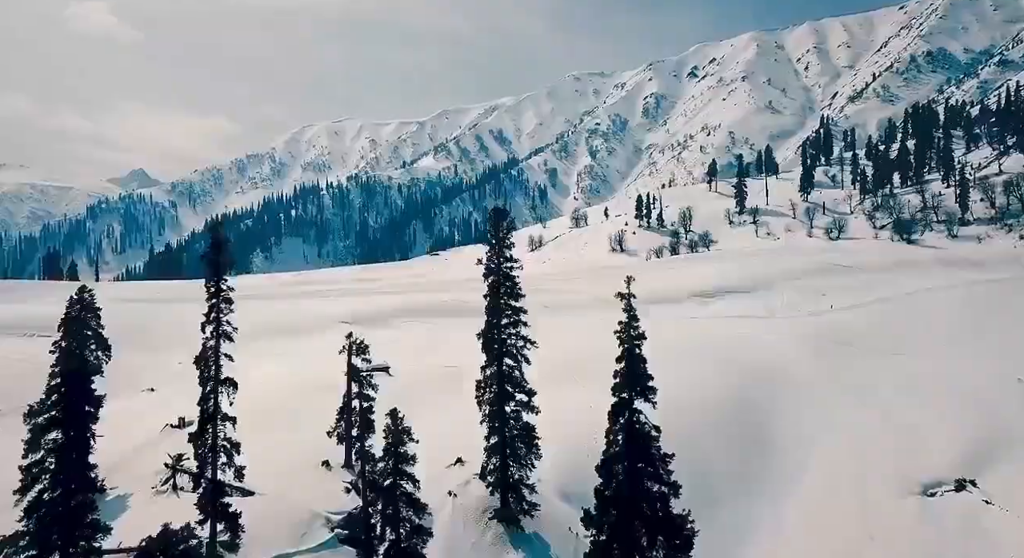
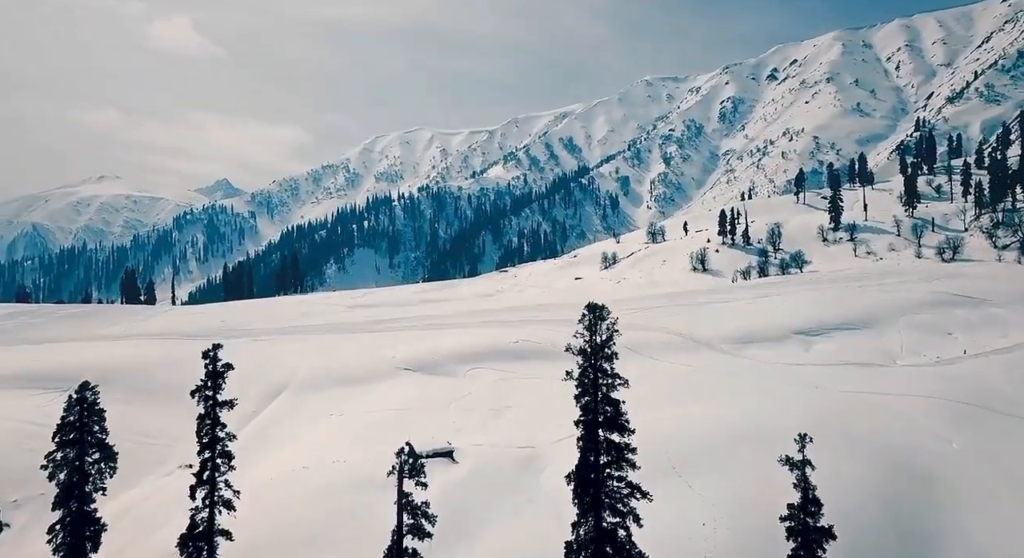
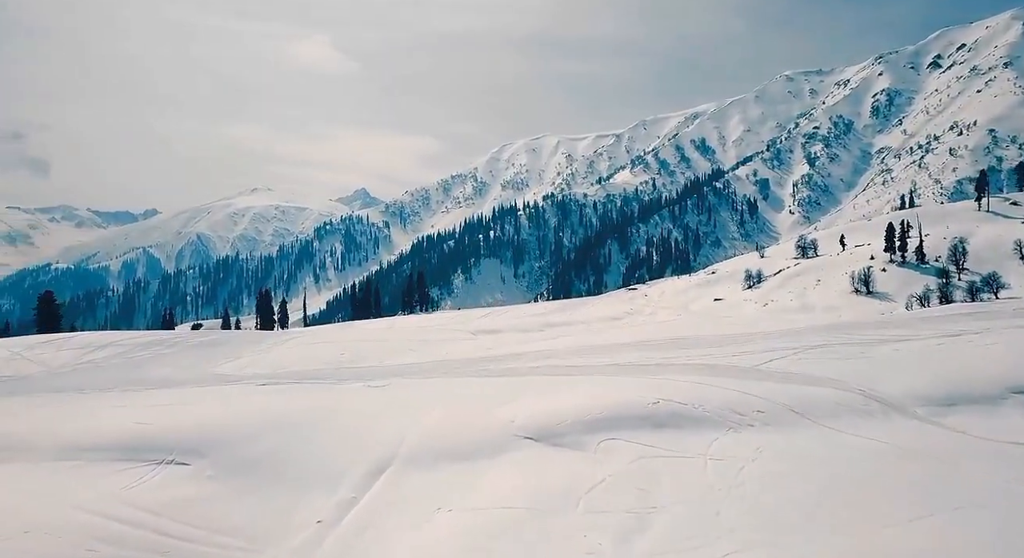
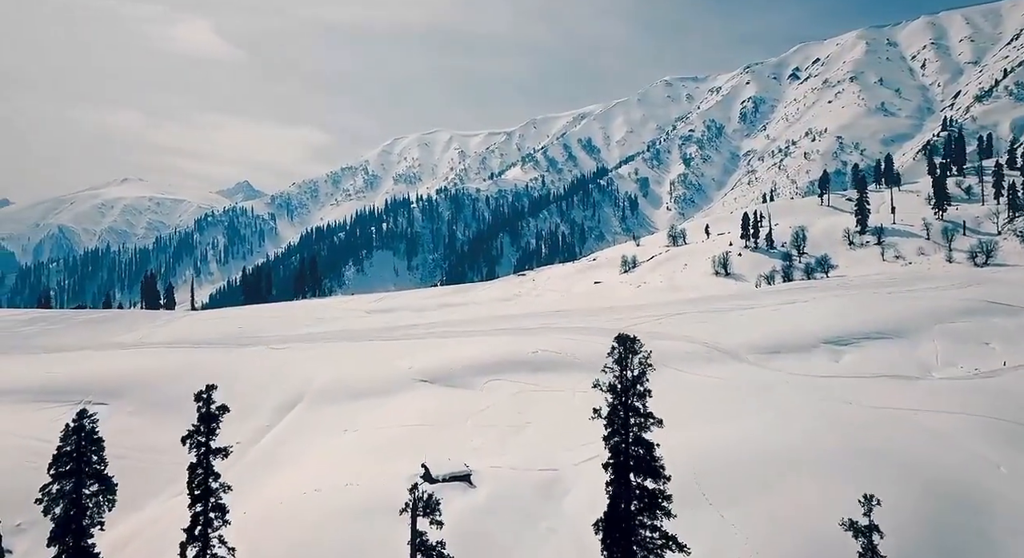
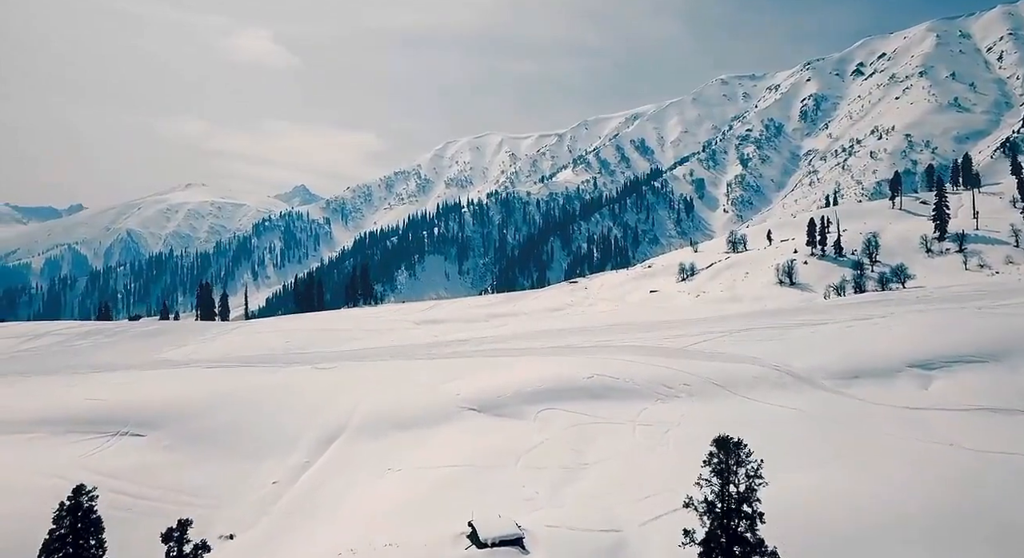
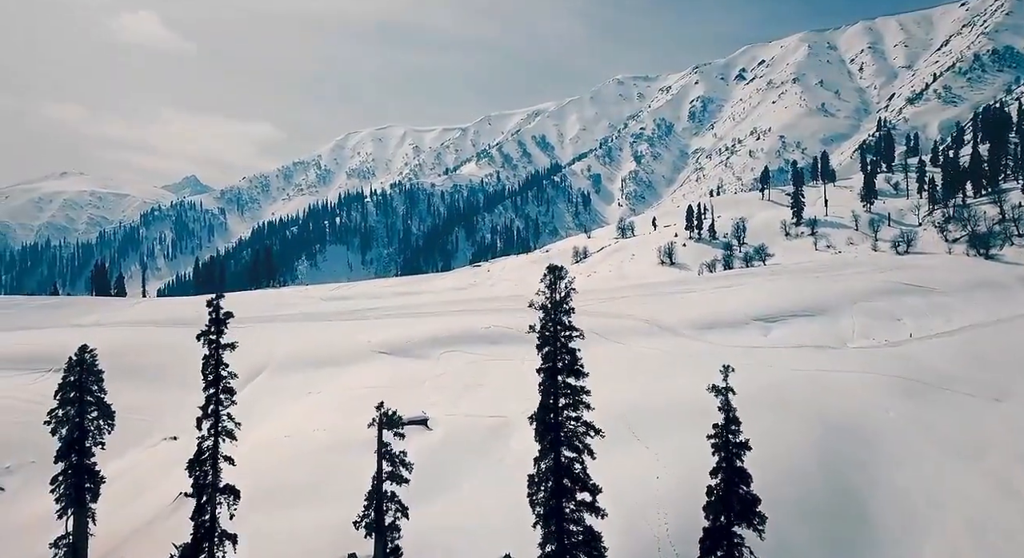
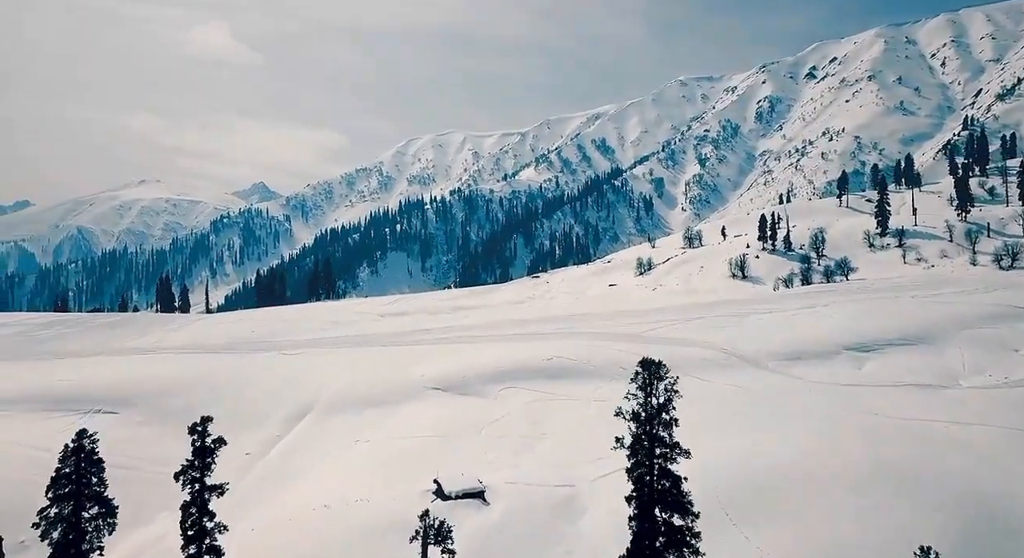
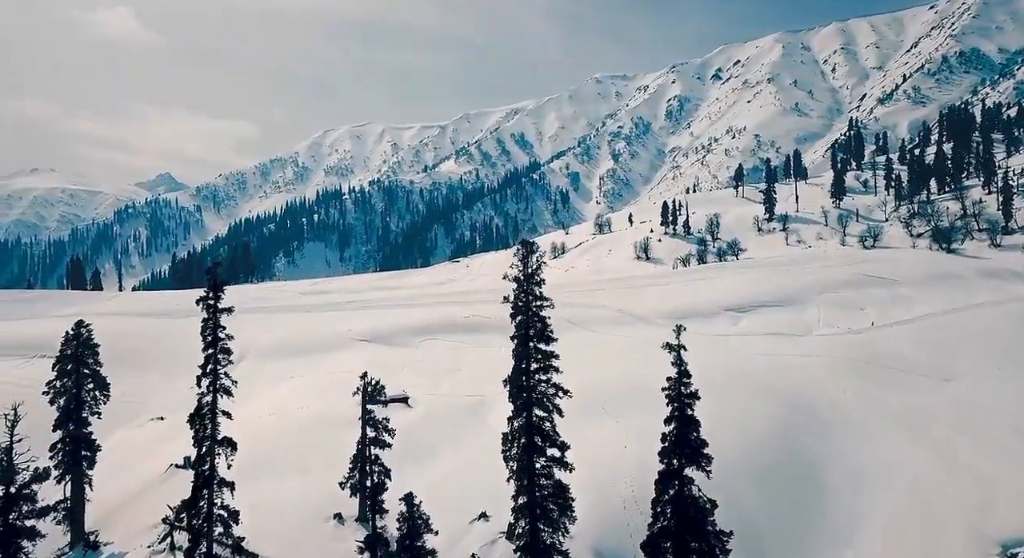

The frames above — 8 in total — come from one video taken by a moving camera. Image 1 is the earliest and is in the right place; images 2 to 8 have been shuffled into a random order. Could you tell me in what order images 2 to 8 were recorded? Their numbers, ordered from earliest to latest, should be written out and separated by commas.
8, 6, 2, 4, 7, 5, 3
